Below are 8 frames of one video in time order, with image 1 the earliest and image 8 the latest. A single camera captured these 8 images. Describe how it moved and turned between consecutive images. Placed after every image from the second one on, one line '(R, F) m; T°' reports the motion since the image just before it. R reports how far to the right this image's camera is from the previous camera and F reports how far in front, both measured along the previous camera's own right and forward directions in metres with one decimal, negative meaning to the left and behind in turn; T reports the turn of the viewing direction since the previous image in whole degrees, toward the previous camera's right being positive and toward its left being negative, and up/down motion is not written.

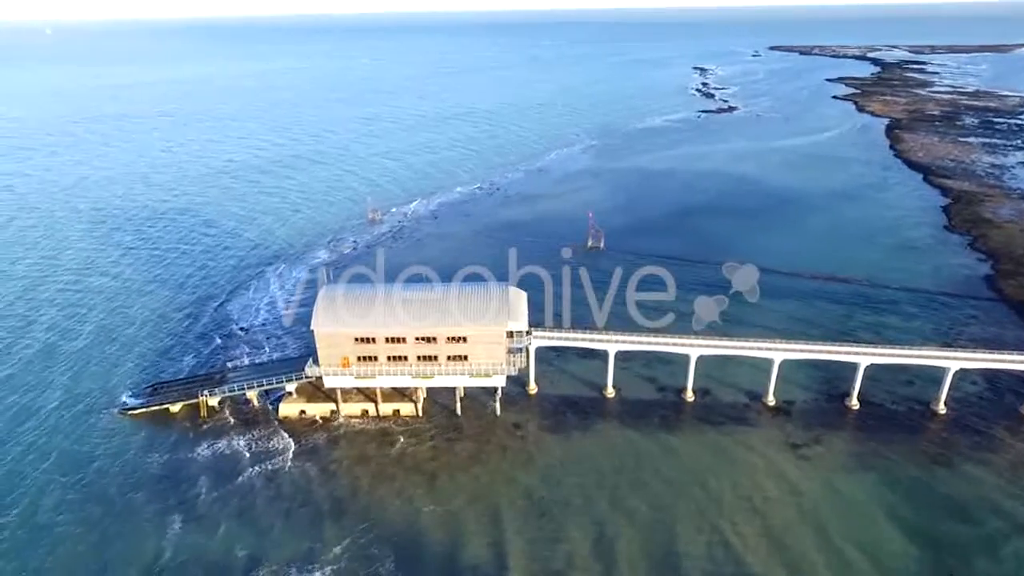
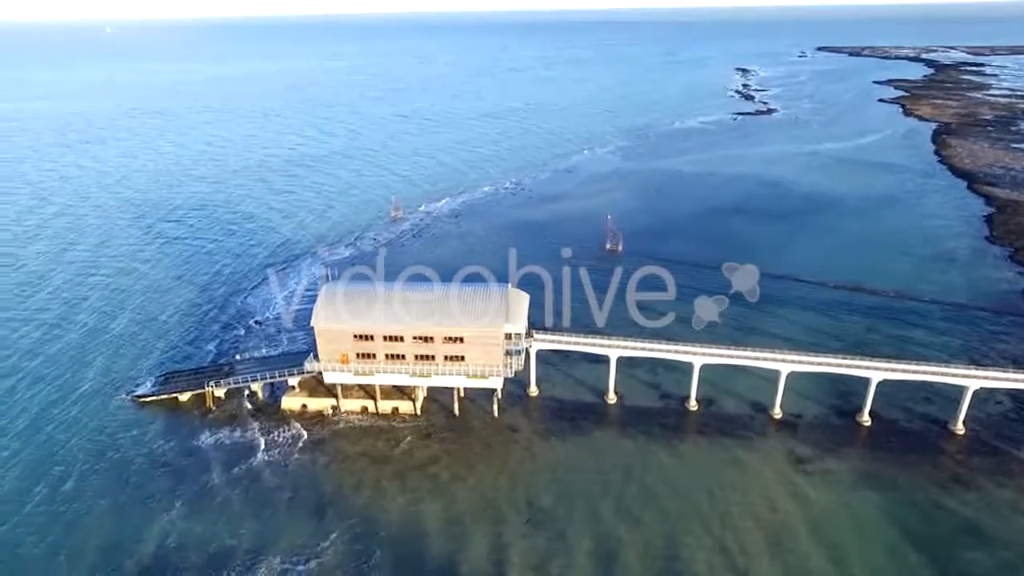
(+2.5, +0.3) m; -3°
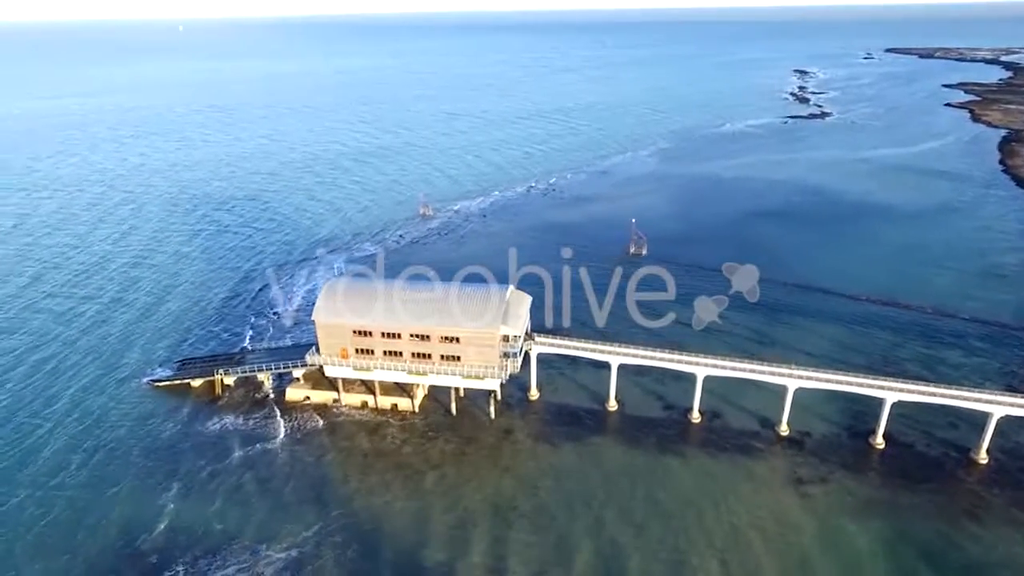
(+3.3, +0.4) m; -5°
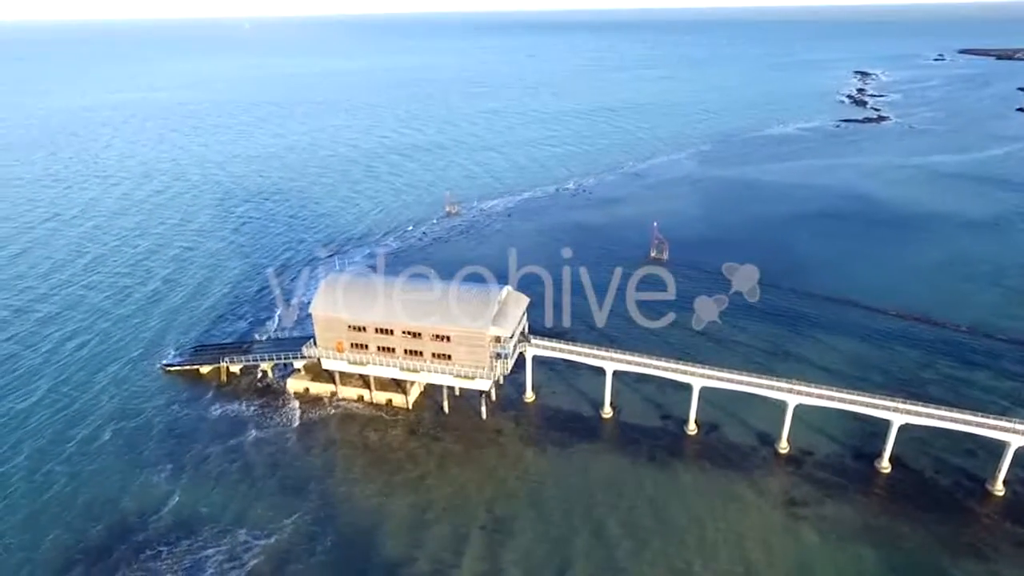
(+3.6, +0.5) m; -4°
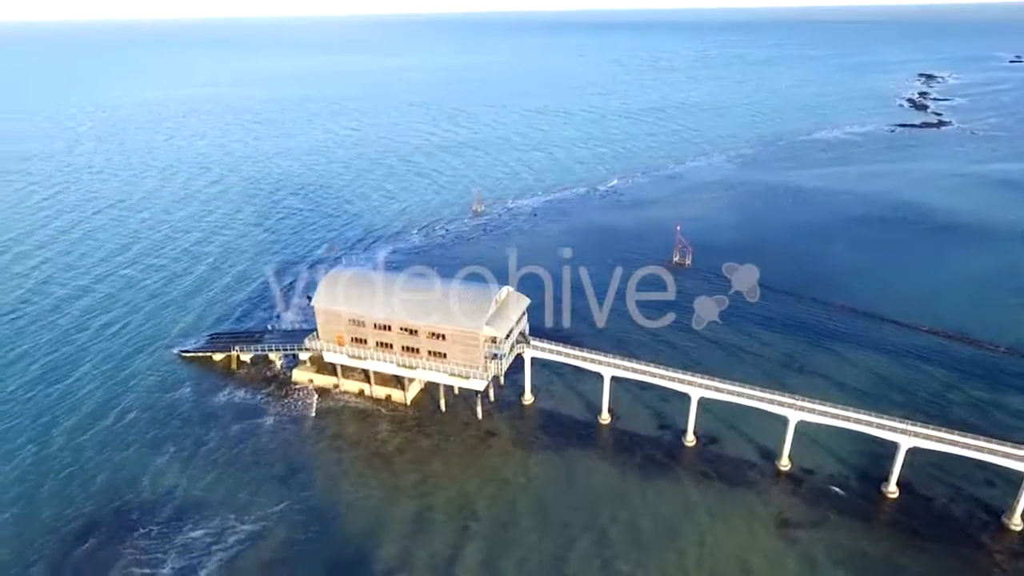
(+3.2, +0.5) m; -4°
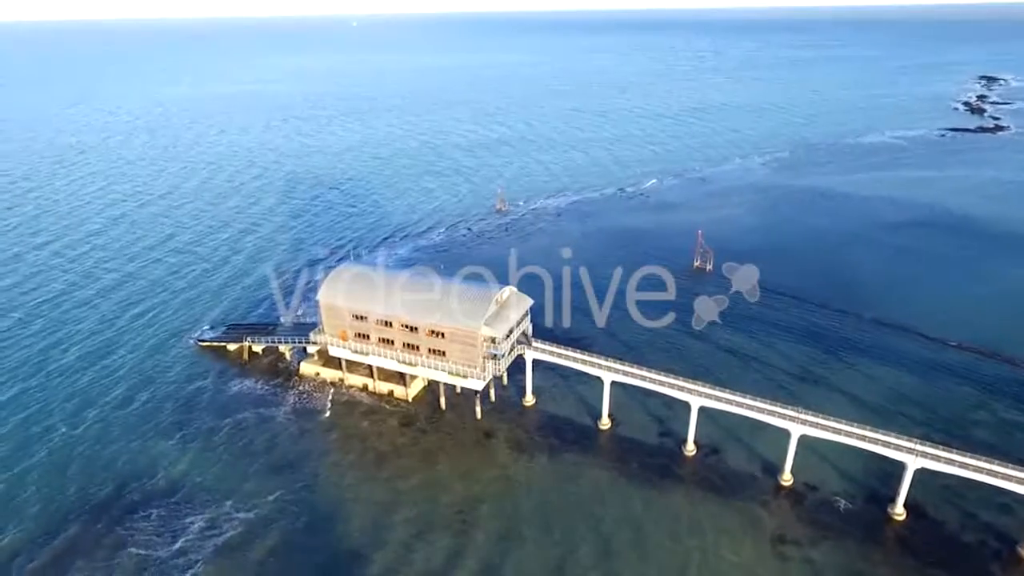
(+2.5, +0.3) m; -4°
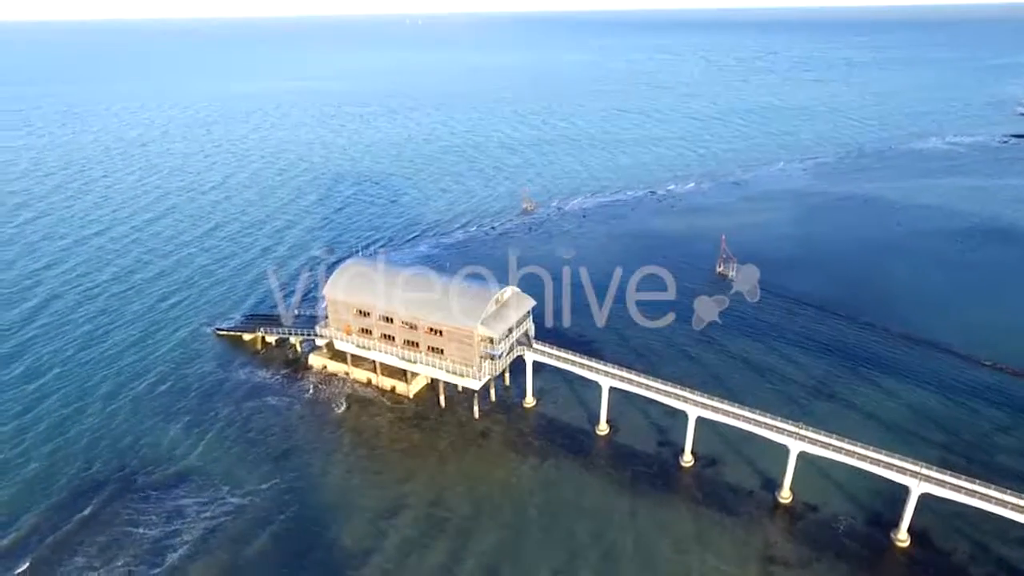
(+2.9, +0.4) m; -4°
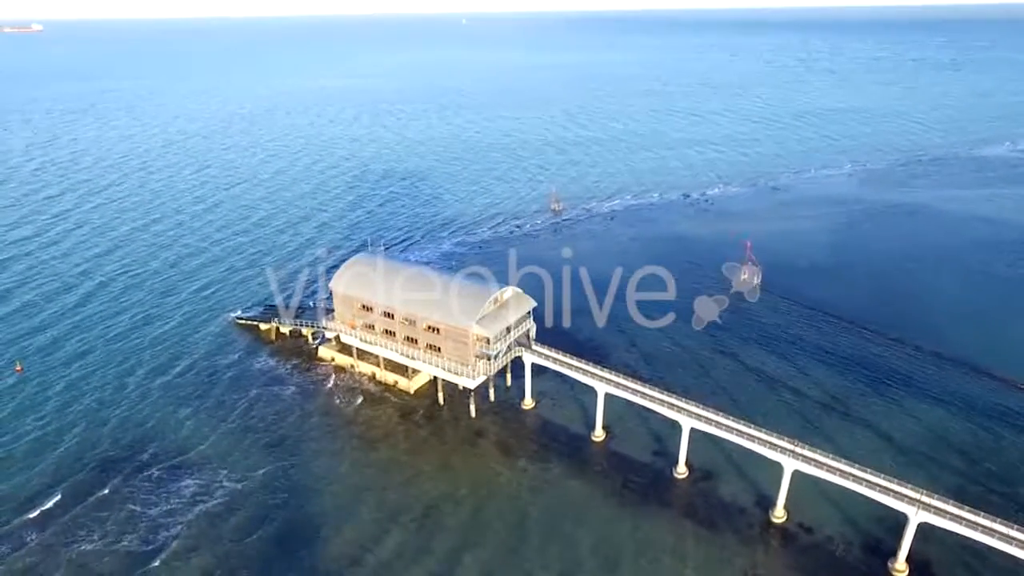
(+3.3, +0.4) m; -5°
